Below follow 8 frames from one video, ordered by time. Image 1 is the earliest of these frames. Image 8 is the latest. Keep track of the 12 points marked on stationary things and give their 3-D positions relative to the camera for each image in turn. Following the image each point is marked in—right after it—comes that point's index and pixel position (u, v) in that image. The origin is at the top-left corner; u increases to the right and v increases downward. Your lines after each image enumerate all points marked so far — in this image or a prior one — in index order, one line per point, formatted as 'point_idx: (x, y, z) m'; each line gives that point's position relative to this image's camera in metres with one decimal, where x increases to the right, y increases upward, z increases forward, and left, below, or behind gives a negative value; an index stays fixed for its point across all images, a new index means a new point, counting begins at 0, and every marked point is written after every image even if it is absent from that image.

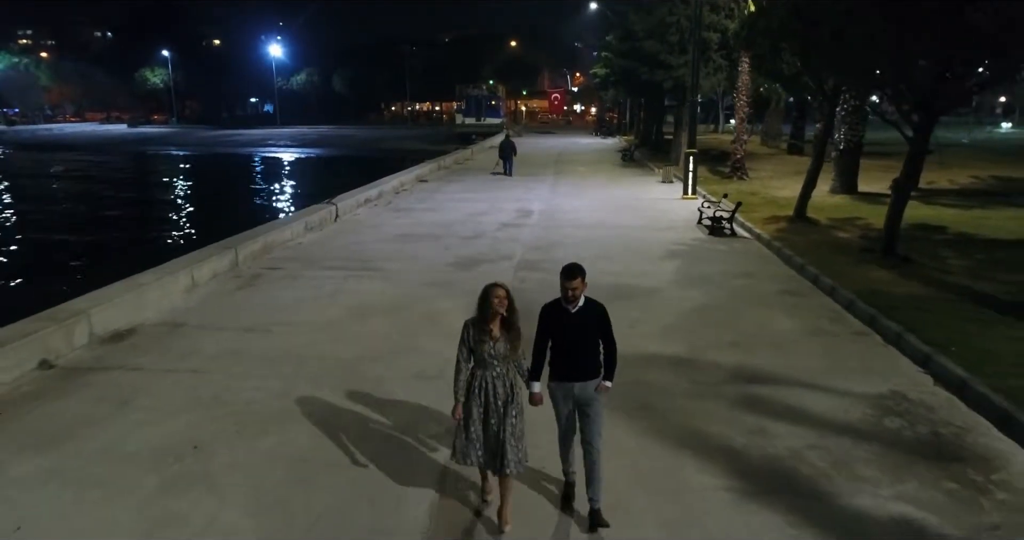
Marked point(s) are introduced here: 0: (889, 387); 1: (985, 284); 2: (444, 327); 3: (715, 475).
0: (+3.0, -0.9, +5.4) m
1: (+5.4, -0.2, +7.9) m
2: (-0.7, -0.6, +7.2) m
3: (+1.2, -1.2, +4.2) m
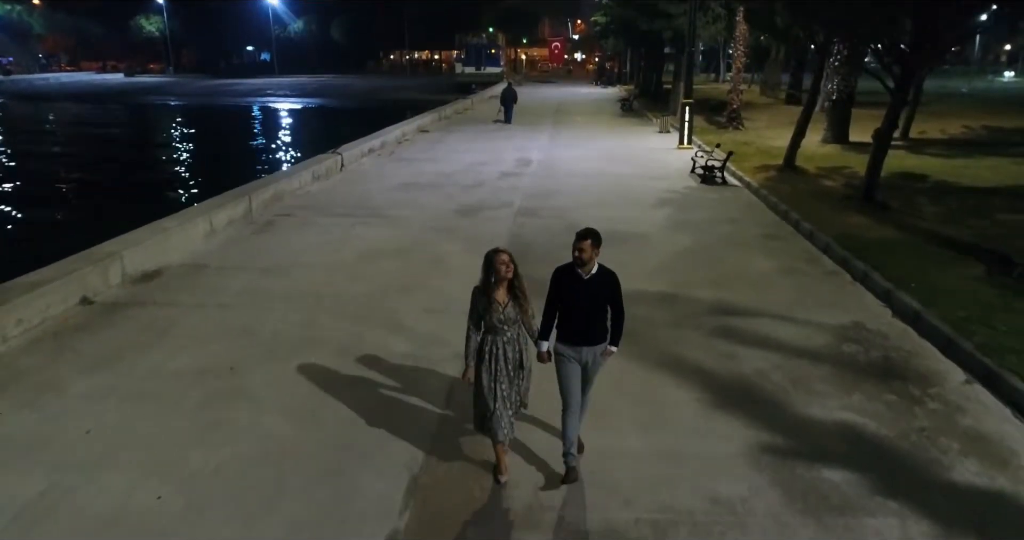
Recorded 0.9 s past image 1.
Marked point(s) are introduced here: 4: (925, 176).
0: (+3.0, -0.4, +6.0) m
1: (+5.4, +0.5, +8.4) m
2: (-0.7, 0.0, +7.8) m
3: (+1.2, -0.8, +4.8) m
4: (+7.0, +1.6, +11.7) m
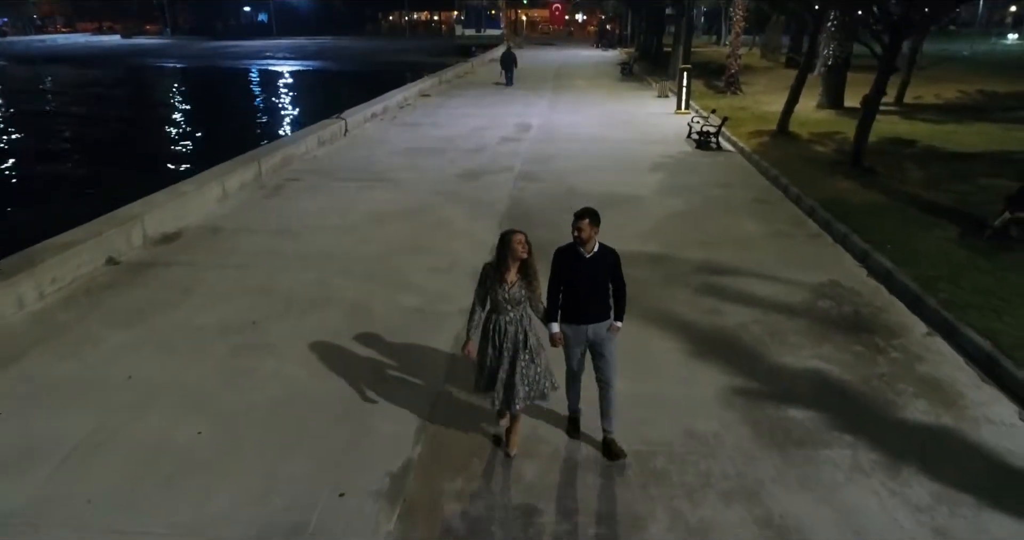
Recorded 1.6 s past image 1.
0: (+3.0, -0.1, +6.5) m
1: (+5.4, +1.0, +8.8) m
2: (-0.7, +0.5, +8.2) m
3: (+1.2, -0.5, +5.3) m
4: (+7.0, +2.2, +12.0) m
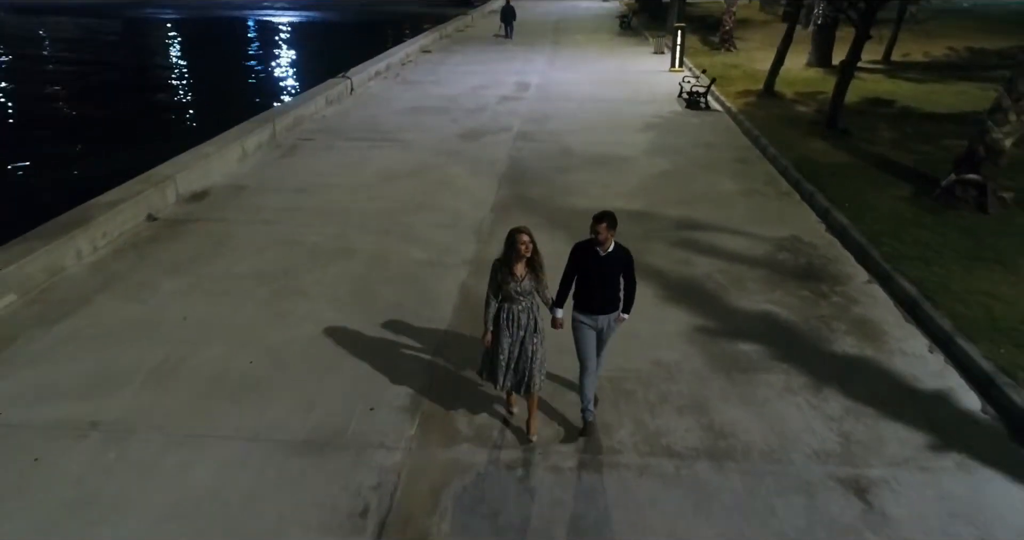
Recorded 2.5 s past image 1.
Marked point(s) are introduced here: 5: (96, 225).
0: (+2.9, +0.4, +7.3) m
1: (+5.3, +1.6, +9.5) m
2: (-0.7, +1.1, +9.0) m
3: (+1.2, -0.2, +6.1) m
4: (+7.0, +3.1, +12.7) m
5: (-4.3, +0.5, +7.1) m
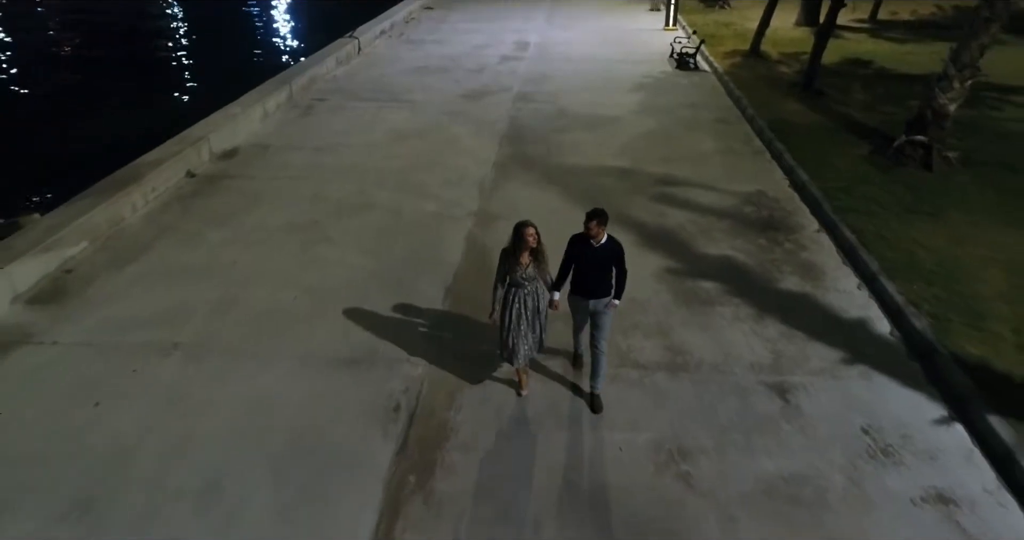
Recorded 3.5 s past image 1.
0: (+2.9, +1.0, +8.3) m
1: (+5.3, +2.3, +10.4) m
2: (-0.7, +1.8, +9.9) m
3: (+1.2, +0.3, +7.2) m
4: (+7.0, +4.0, +13.5) m
5: (-4.3, +1.0, +8.0) m
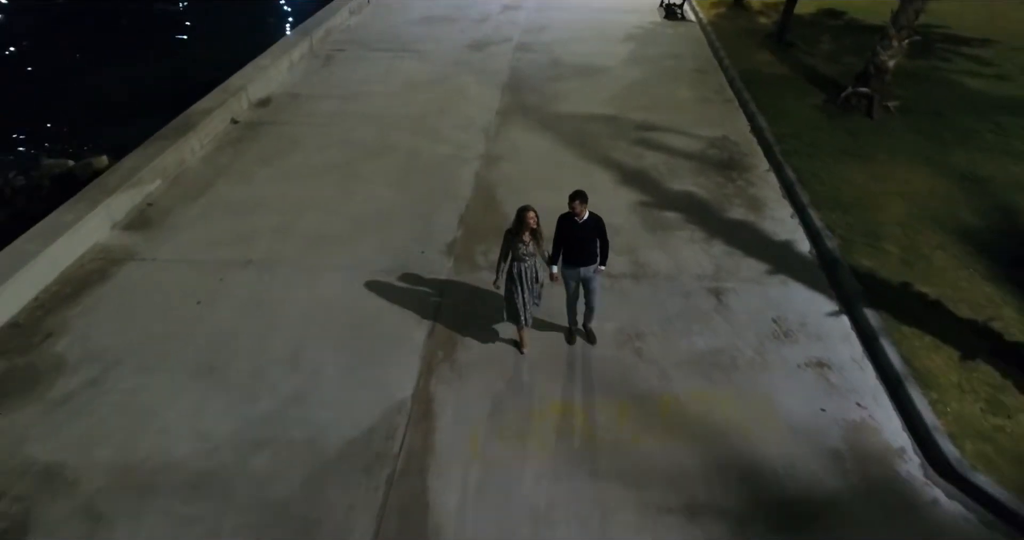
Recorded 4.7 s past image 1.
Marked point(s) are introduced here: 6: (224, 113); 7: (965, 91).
0: (+2.9, +1.9, +9.7) m
1: (+5.4, +3.4, +11.7) m
2: (-0.7, +2.8, +11.2) m
3: (+1.2, +1.2, +8.6) m
4: (+7.0, +5.4, +14.6) m
5: (-4.3, +1.9, +9.4) m
6: (-4.2, +2.3, +10.0) m
7: (+6.9, +2.7, +10.5) m
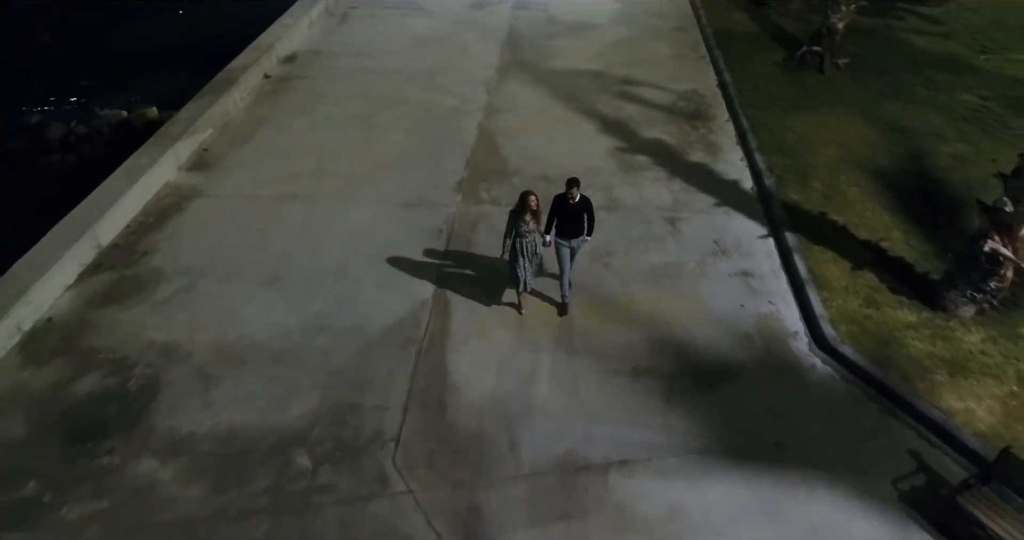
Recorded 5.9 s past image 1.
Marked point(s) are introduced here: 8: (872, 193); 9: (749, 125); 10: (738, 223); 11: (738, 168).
0: (+2.9, +2.9, +11.1) m
1: (+5.3, +4.6, +13.0) m
2: (-0.8, +4.0, +12.6) m
3: (+1.2, +2.1, +10.1) m
4: (+7.0, +6.8, +15.8) m
5: (-4.3, +3.0, +10.9) m
6: (-4.2, +3.3, +11.5) m
7: (+6.8, +3.8, +11.9) m
8: (+4.3, +0.9, +8.3) m
9: (+3.4, +2.1, +9.8) m
10: (+2.6, +0.6, +8.1) m
11: (+3.0, +1.3, +9.1) m
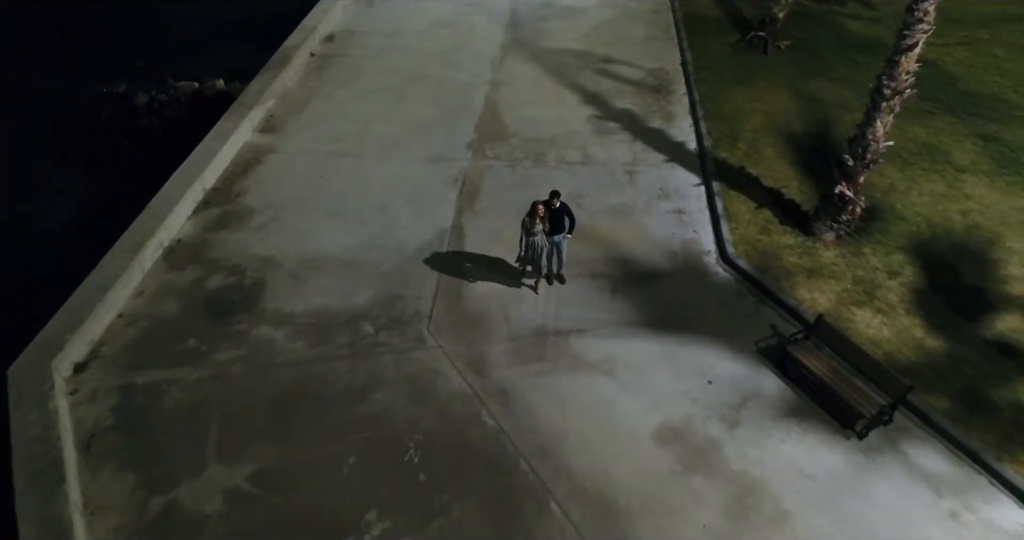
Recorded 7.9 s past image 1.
0: (+2.9, +4.0, +13.7) m
1: (+5.4, +5.8, +15.4) m
2: (-0.7, +5.2, +15.2) m
3: (+1.2, +3.2, +12.8) m
4: (+7.0, +8.1, +18.0) m
5: (-4.3, +4.1, +13.5) m
6: (-4.2, +4.5, +14.1) m
7: (+6.9, +4.9, +14.3) m
8: (+4.3, +1.9, +10.9) m
9: (+3.4, +3.1, +12.4) m
10: (+2.6, +1.5, +10.8) m
11: (+2.9, +2.3, +11.7) m
